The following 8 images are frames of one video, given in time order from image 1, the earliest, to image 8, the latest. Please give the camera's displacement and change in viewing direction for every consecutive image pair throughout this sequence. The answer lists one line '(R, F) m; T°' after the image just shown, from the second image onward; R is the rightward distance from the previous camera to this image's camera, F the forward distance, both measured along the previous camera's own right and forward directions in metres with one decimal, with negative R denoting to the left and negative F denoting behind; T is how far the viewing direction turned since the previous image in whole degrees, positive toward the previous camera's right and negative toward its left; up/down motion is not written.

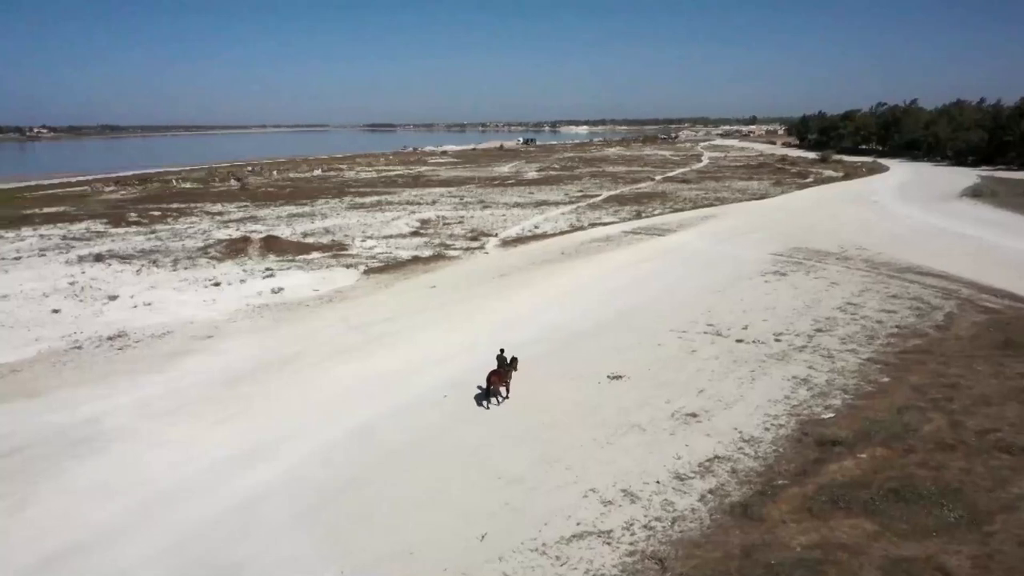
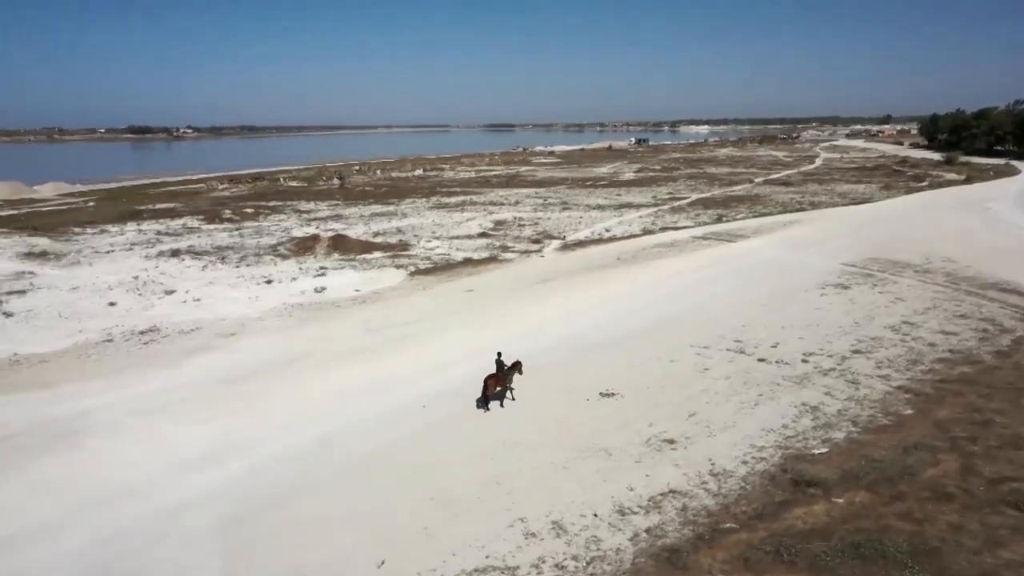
(+1.7, +0.6) m; -8°
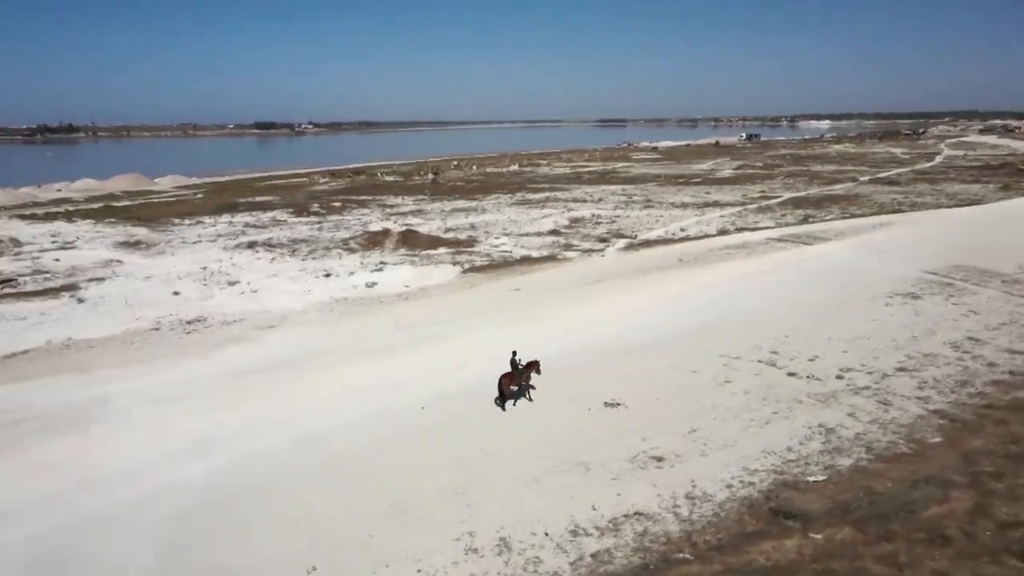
(+1.4, +0.4) m; -8°
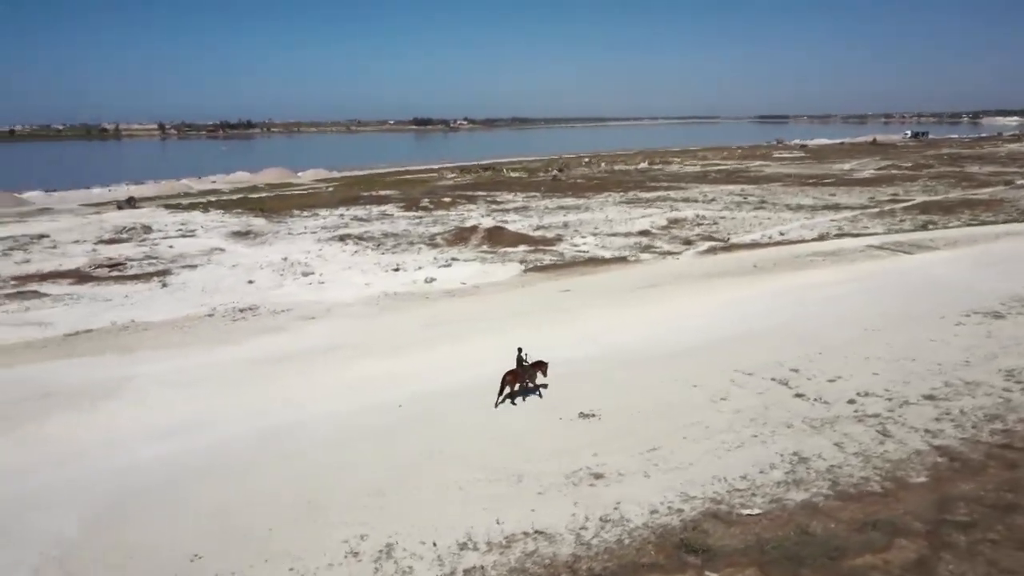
(+2.1, +0.4) m; -11°
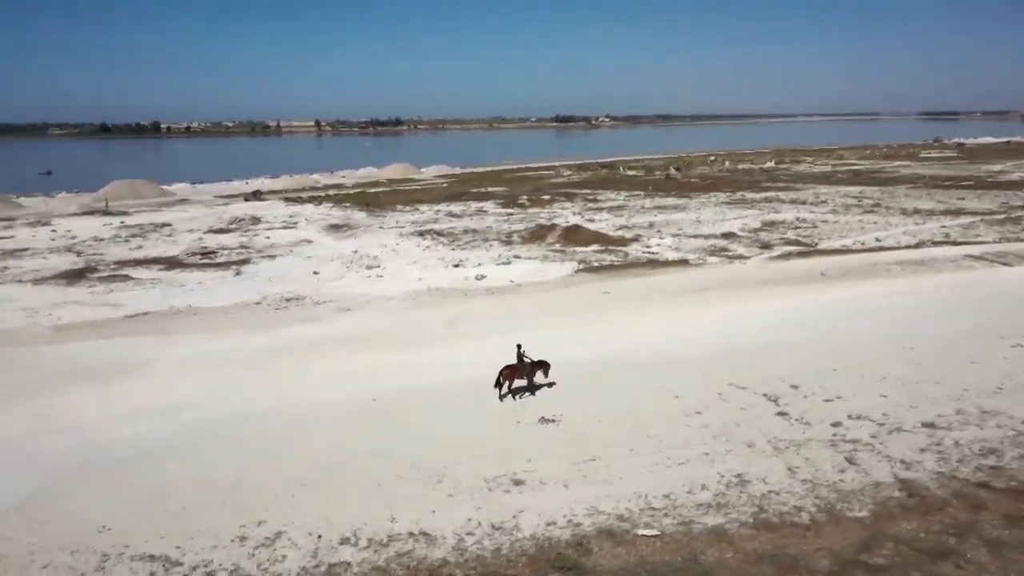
(+2.1, +0.3) m; -10°
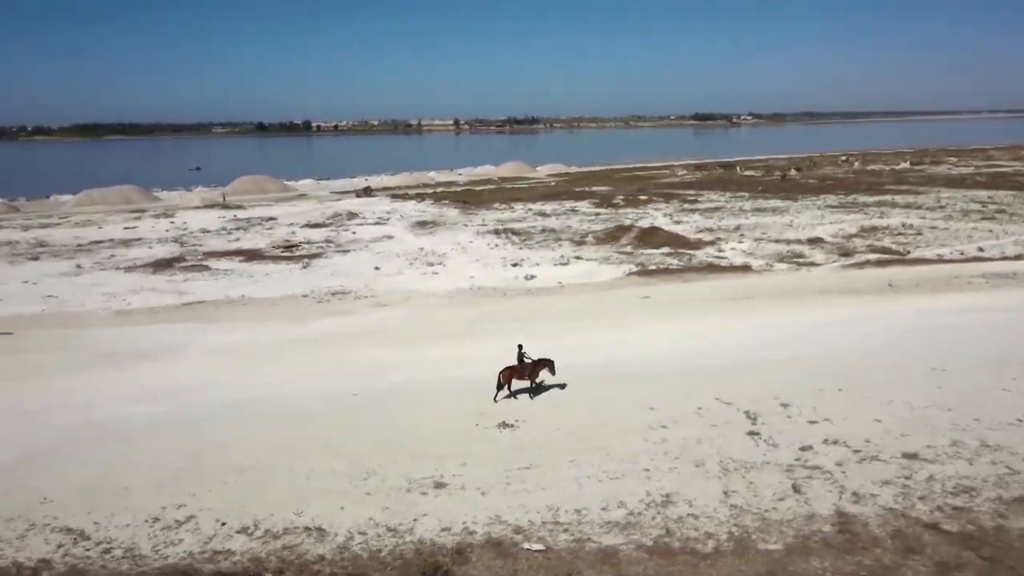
(+2.0, +0.3) m; -10°
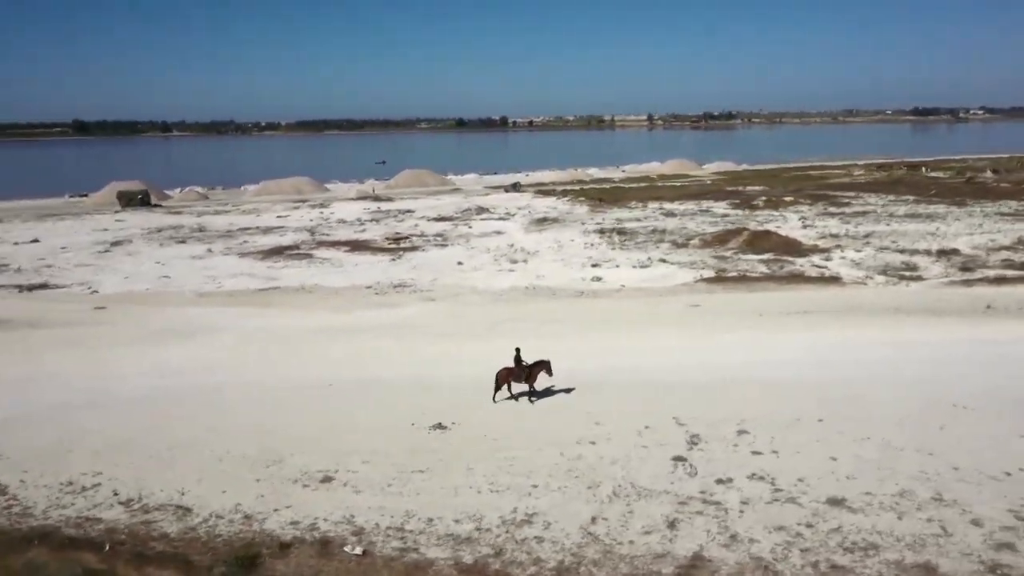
(+2.9, +0.5) m; -14°
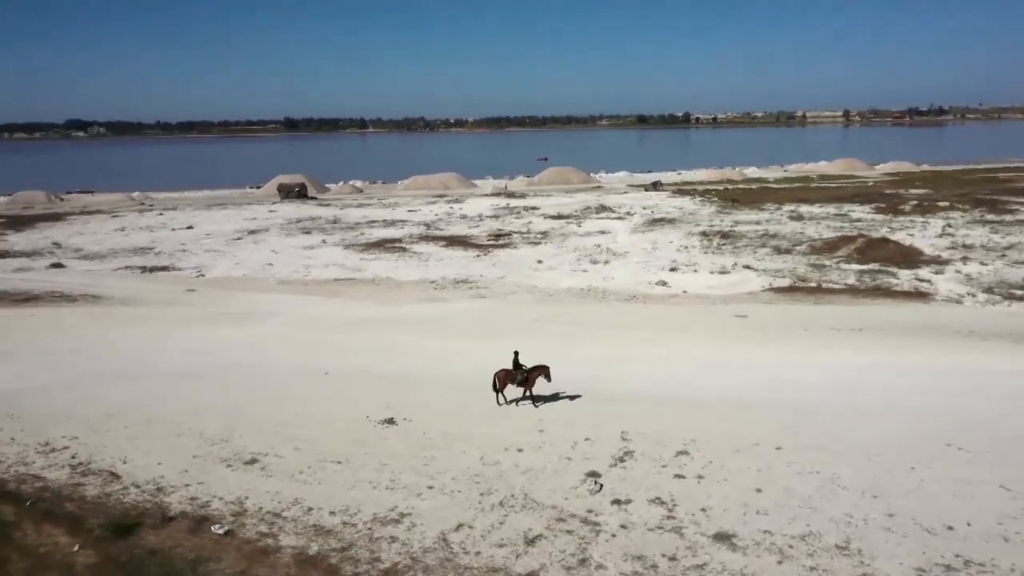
(+2.7, +0.4) m; -13°
